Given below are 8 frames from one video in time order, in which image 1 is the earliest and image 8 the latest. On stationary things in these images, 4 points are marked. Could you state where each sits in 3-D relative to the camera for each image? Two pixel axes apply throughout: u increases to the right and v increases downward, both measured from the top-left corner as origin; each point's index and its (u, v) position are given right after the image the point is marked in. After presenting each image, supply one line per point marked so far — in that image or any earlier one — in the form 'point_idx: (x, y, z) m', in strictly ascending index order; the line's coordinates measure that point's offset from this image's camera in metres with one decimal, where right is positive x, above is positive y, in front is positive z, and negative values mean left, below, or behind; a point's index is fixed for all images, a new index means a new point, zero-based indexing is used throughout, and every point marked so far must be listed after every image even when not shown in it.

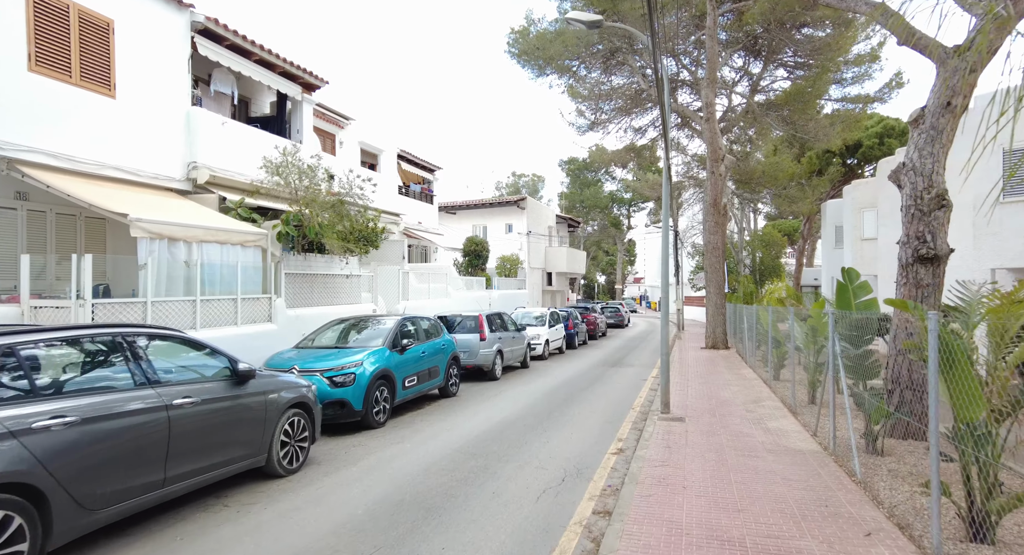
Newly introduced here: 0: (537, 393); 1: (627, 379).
0: (+0.6, -2.6, +12.6) m
1: (+3.1, -2.8, +14.8) m
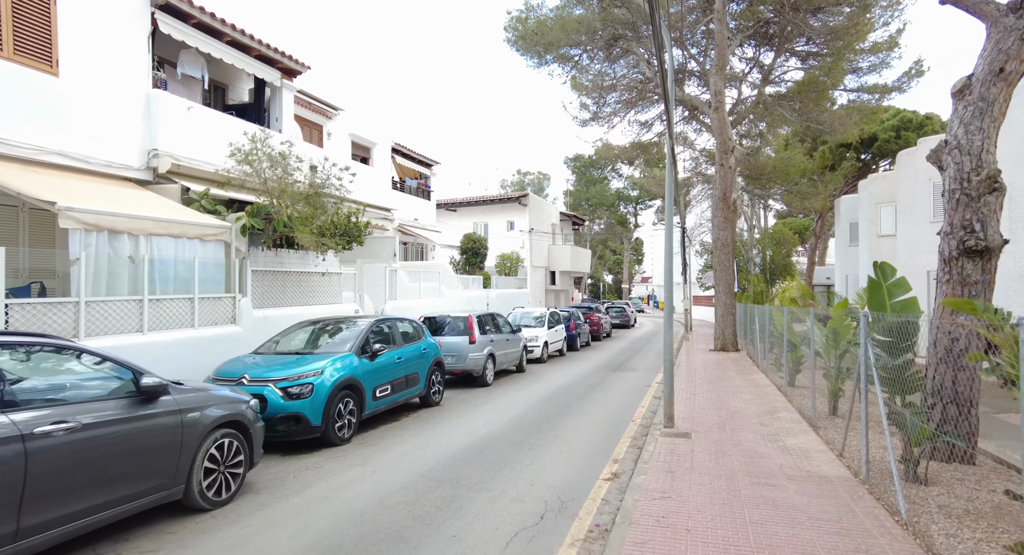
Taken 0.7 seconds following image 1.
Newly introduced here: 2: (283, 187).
0: (+0.4, -2.6, +11.5) m
1: (+2.9, -2.7, +13.7) m
2: (-4.7, +1.9, +11.1) m
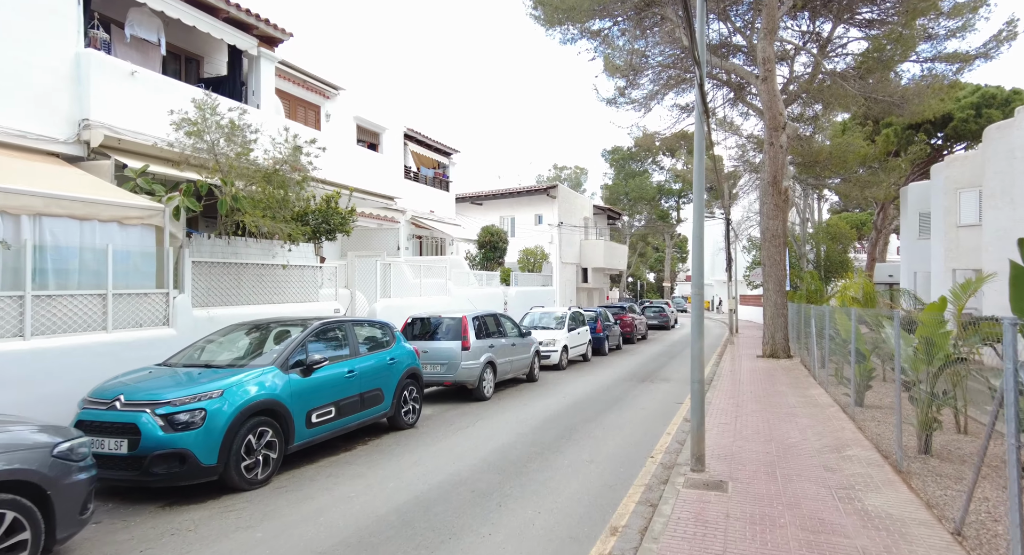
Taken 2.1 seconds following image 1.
0: (+0.3, -2.4, +9.4) m
1: (+3.0, -2.6, +11.4) m
2: (-4.8, +2.0, +9.4) m
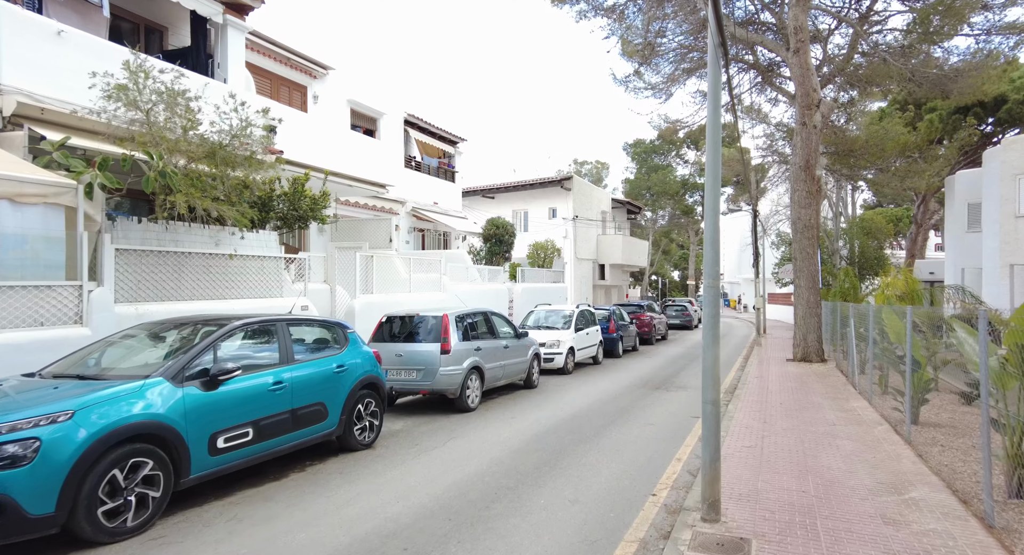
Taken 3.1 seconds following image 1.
0: (0.0, -2.3, +7.9) m
1: (+2.8, -2.5, +9.8) m
2: (-5.0, +2.1, +8.1) m
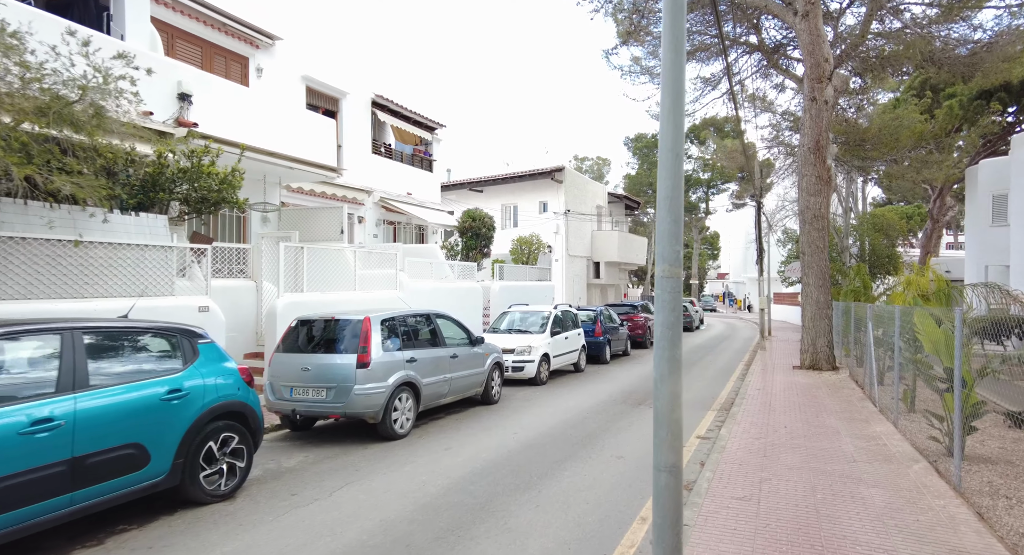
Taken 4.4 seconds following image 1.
0: (-0.9, -2.2, +6.0) m
1: (+1.9, -2.4, +7.9) m
2: (-5.9, +2.2, +6.2) m
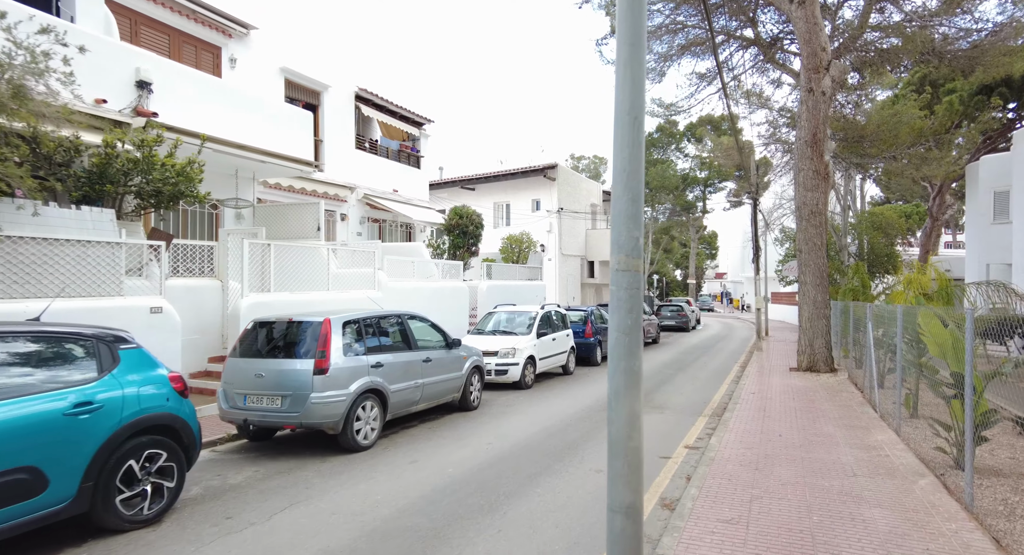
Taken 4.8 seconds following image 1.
0: (-1.2, -2.2, +5.4) m
1: (+1.6, -2.4, +7.3) m
2: (-6.3, +2.2, +5.6) m
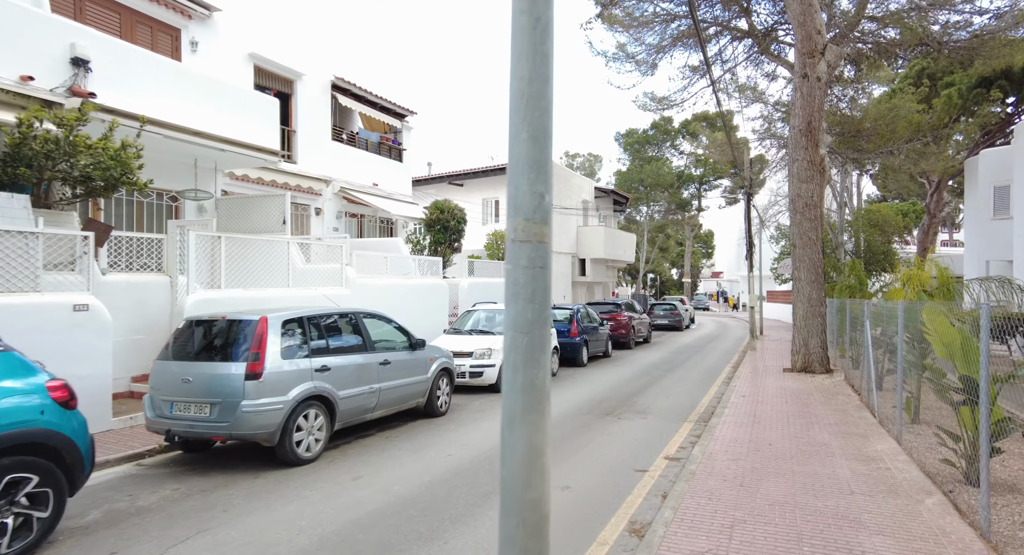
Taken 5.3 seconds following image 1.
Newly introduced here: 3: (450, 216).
0: (-1.7, -2.1, +4.7) m
1: (+1.1, -2.3, +6.6) m
2: (-6.7, +2.3, +4.8) m
3: (-2.0, +2.0, +18.3) m
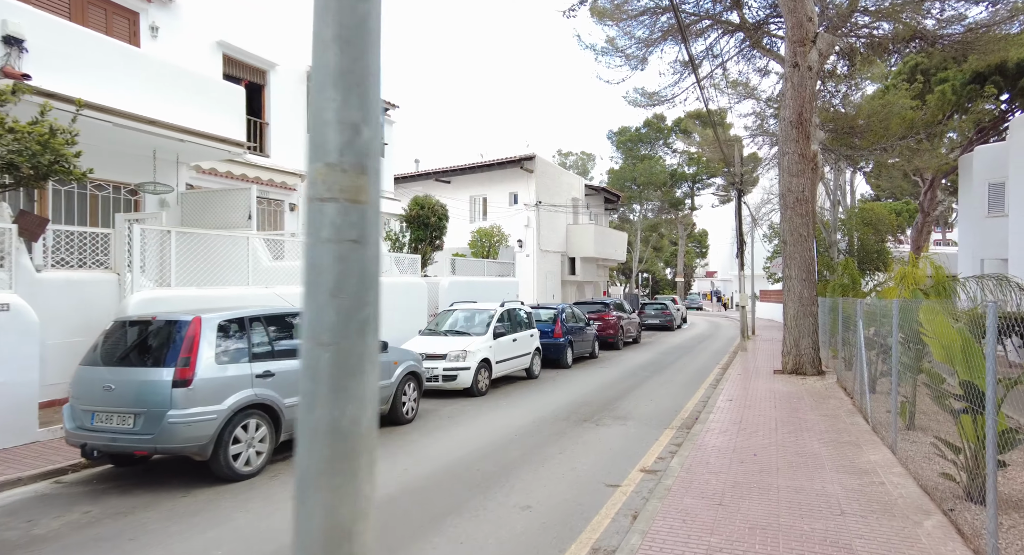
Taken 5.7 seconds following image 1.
0: (-2.1, -2.1, +4.1) m
1: (+0.7, -2.2, +6.0) m
2: (-7.2, +2.3, +4.1) m
3: (-2.5, +2.1, +17.7) m
